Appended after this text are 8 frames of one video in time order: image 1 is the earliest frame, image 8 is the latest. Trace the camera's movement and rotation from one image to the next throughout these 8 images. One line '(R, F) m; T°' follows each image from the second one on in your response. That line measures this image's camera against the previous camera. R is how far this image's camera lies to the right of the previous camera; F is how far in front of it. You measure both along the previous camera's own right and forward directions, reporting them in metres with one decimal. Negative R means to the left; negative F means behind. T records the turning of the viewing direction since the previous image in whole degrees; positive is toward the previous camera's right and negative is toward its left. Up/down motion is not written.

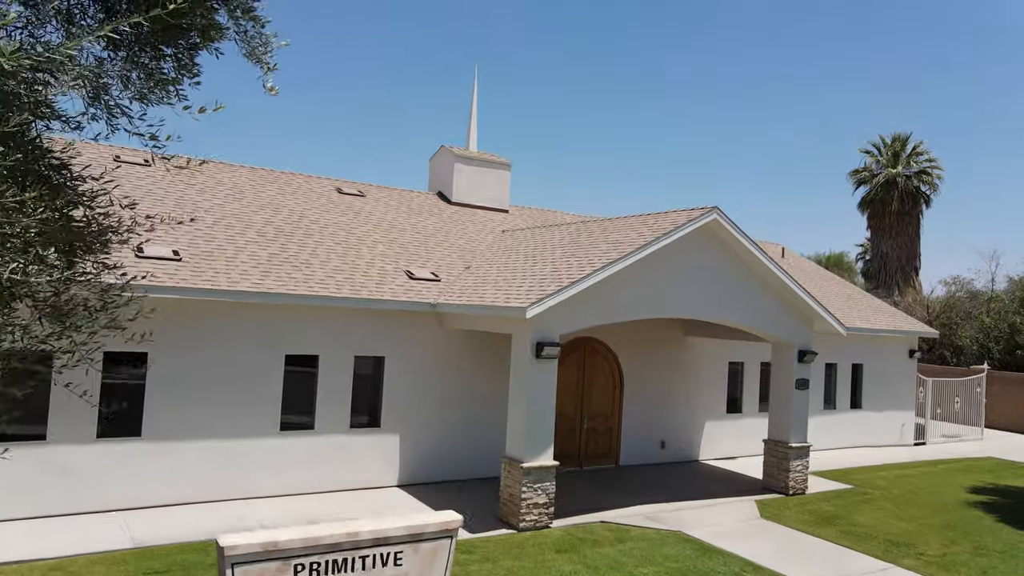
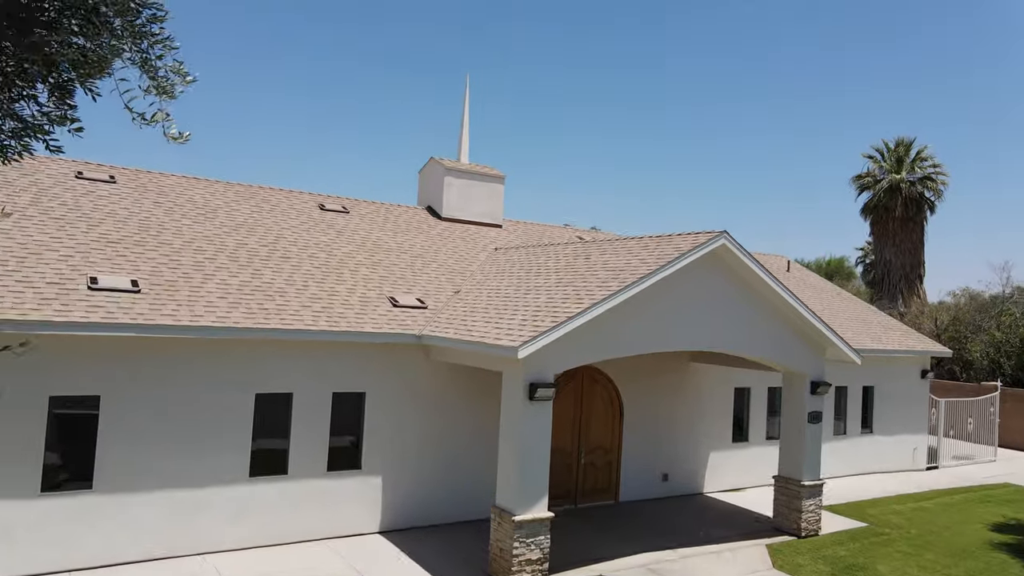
(+0.1, +1.1) m; 0°
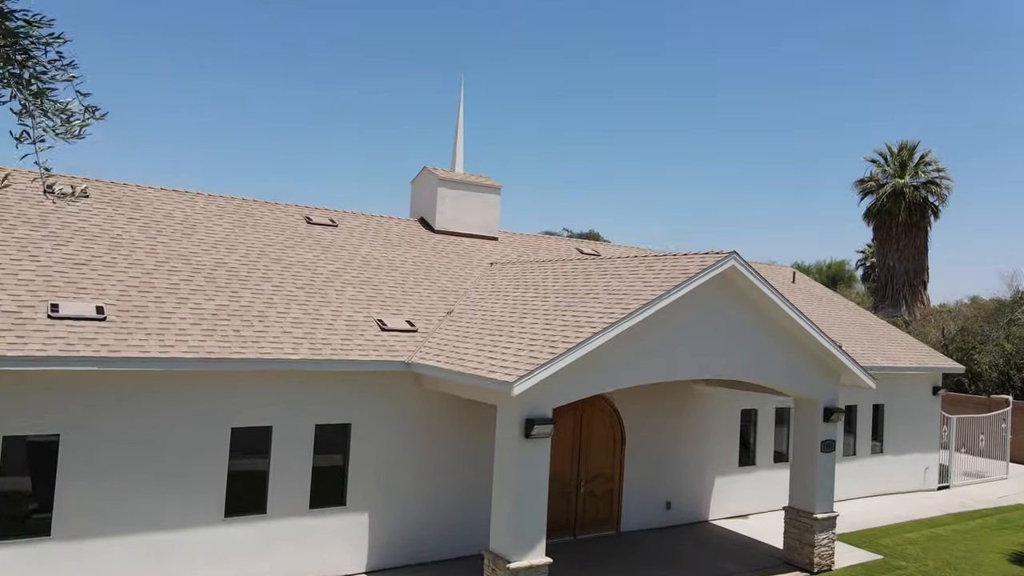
(0.0, +0.8) m; 0°
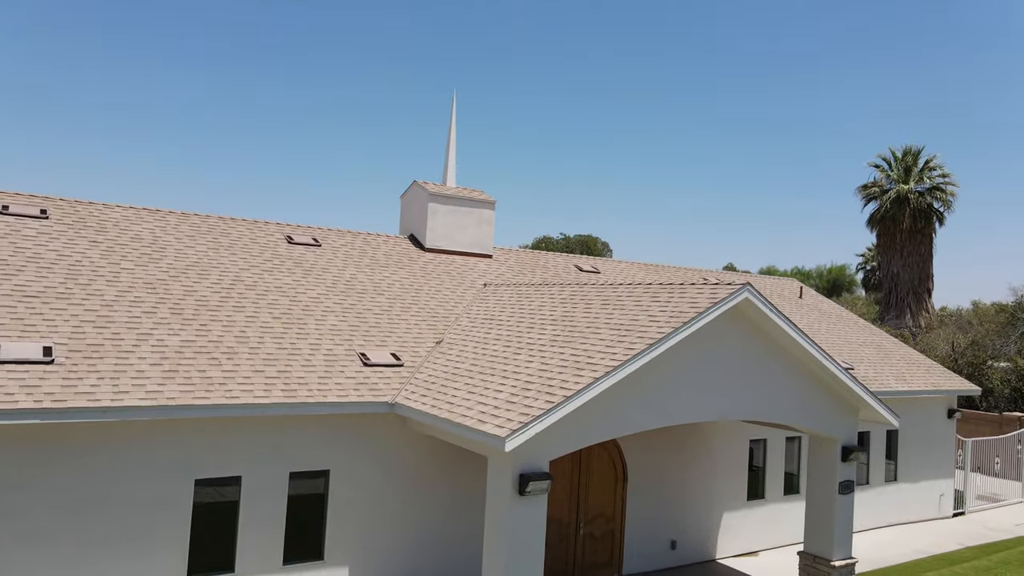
(+0.1, +1.0) m; 0°
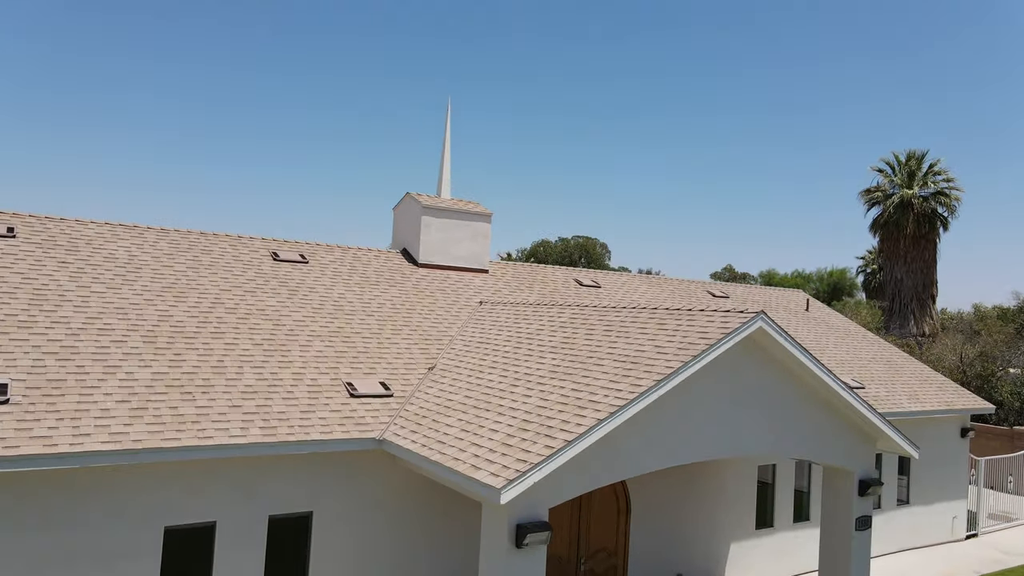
(0.0, +0.8) m; 0°
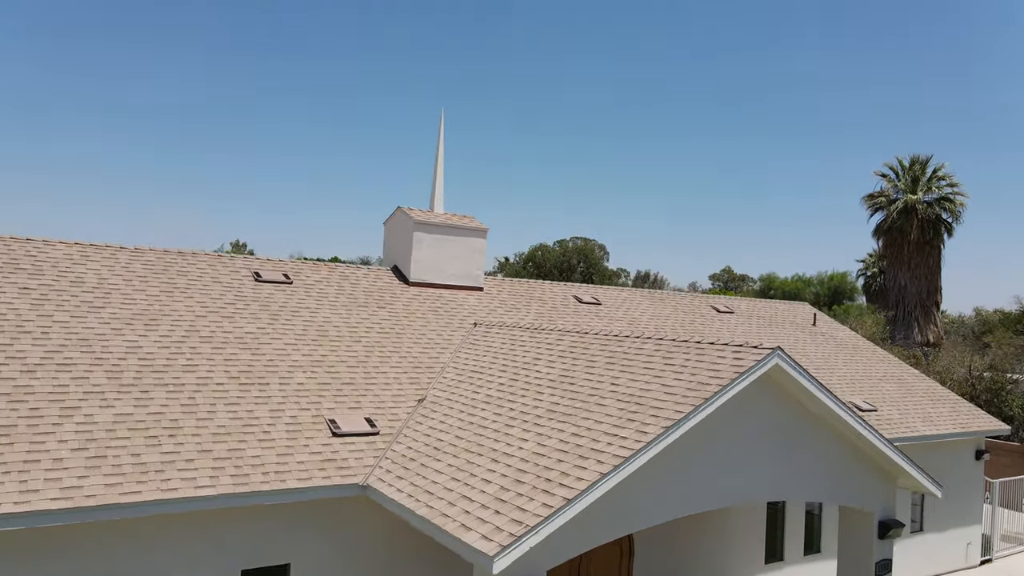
(0.0, +0.8) m; 0°
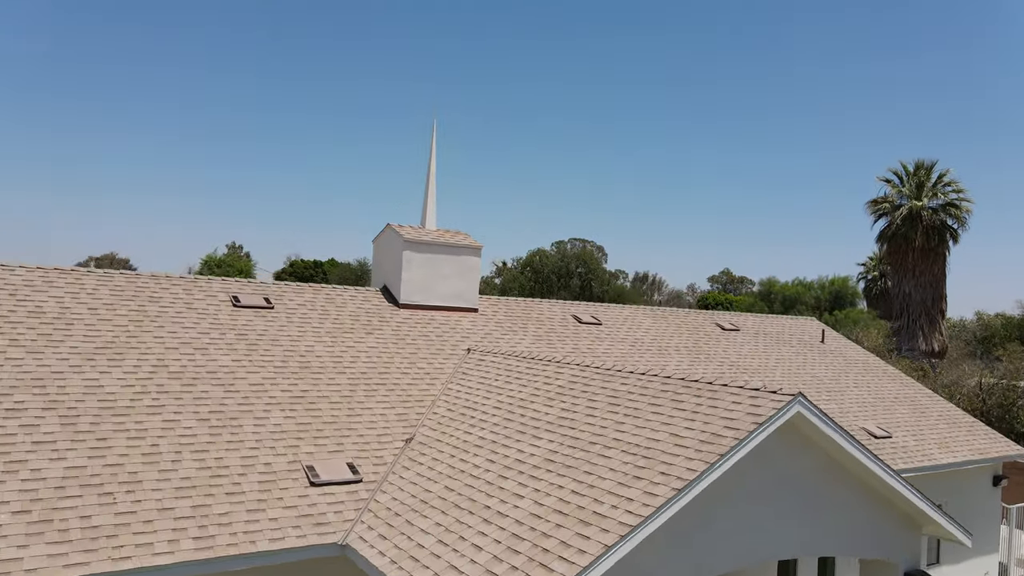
(0.0, +0.9) m; 0°
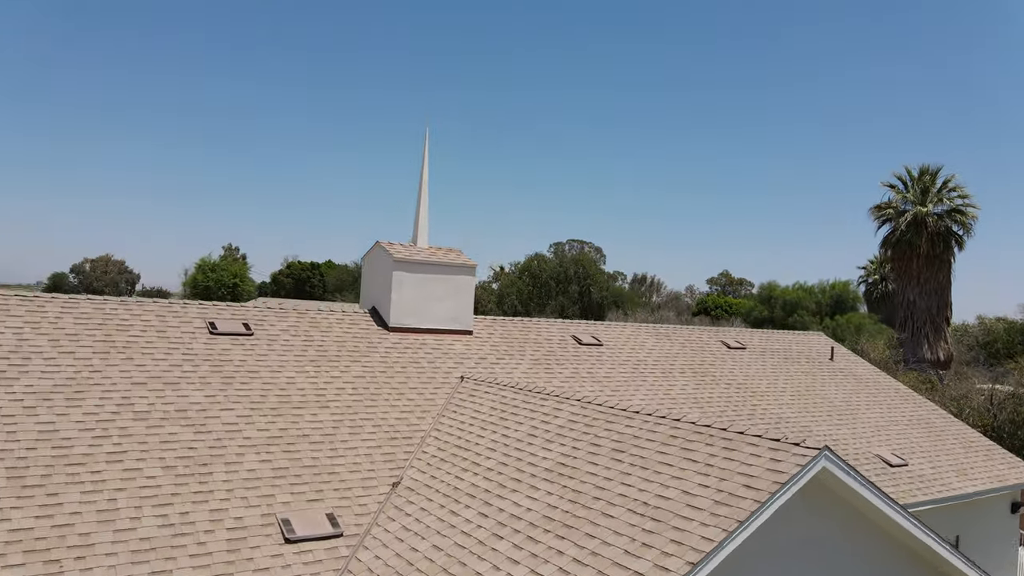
(0.0, +0.9) m; 0°
